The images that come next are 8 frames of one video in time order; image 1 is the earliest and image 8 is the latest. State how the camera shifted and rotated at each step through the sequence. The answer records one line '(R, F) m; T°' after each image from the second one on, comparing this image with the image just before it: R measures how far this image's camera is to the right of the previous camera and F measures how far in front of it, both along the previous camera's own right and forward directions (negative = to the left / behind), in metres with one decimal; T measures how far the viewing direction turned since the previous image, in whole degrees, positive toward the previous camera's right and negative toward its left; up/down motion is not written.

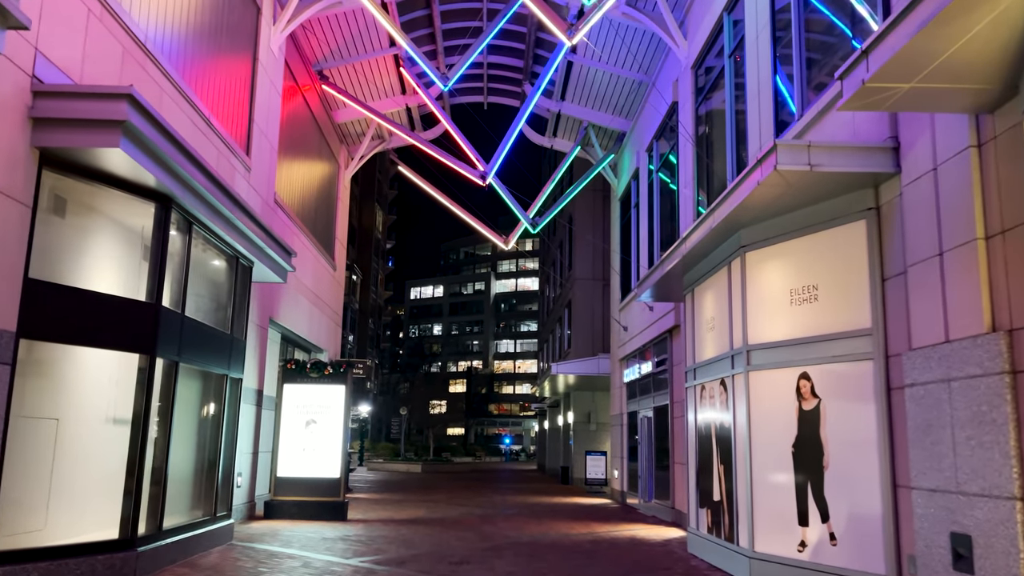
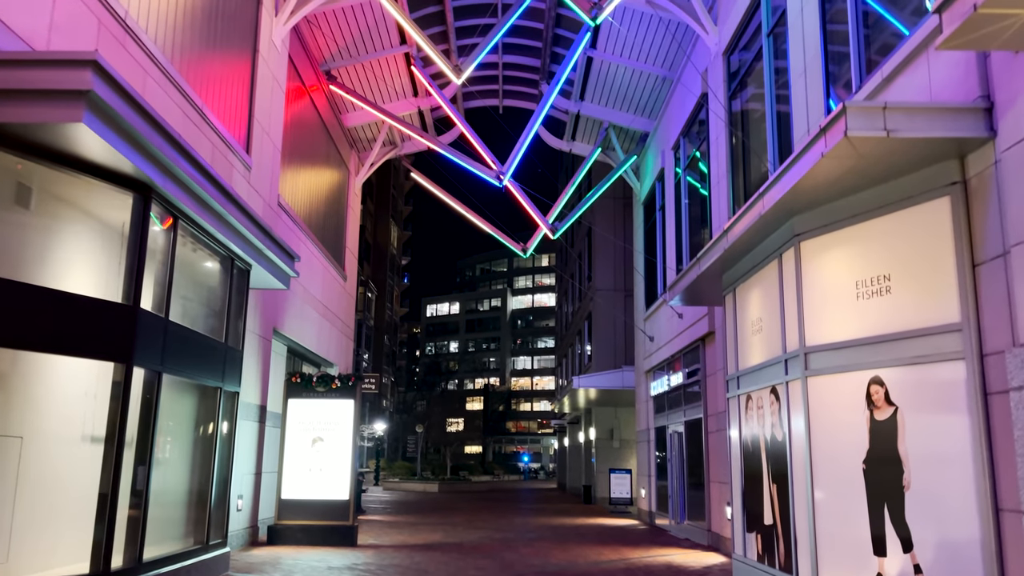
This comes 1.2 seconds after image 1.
(-0.1, +1.1) m; -1°
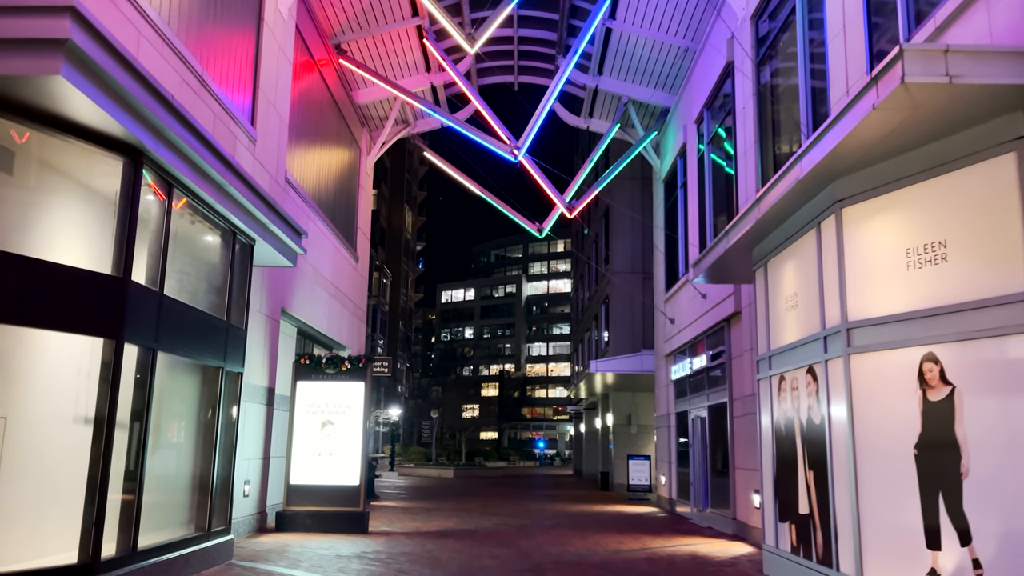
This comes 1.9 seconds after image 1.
(0.0, +0.6) m; -1°
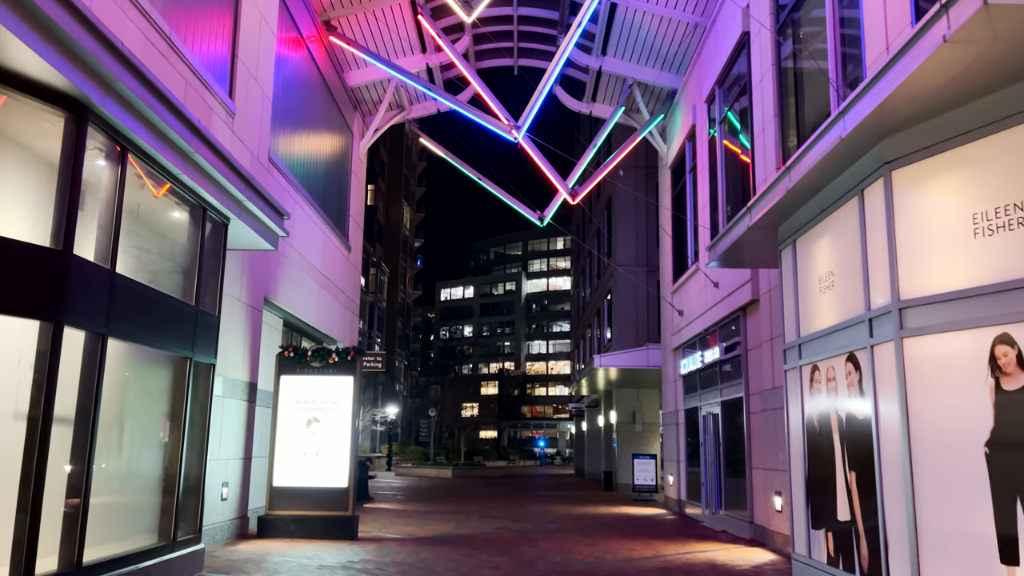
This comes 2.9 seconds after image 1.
(0.0, +1.0) m; 0°
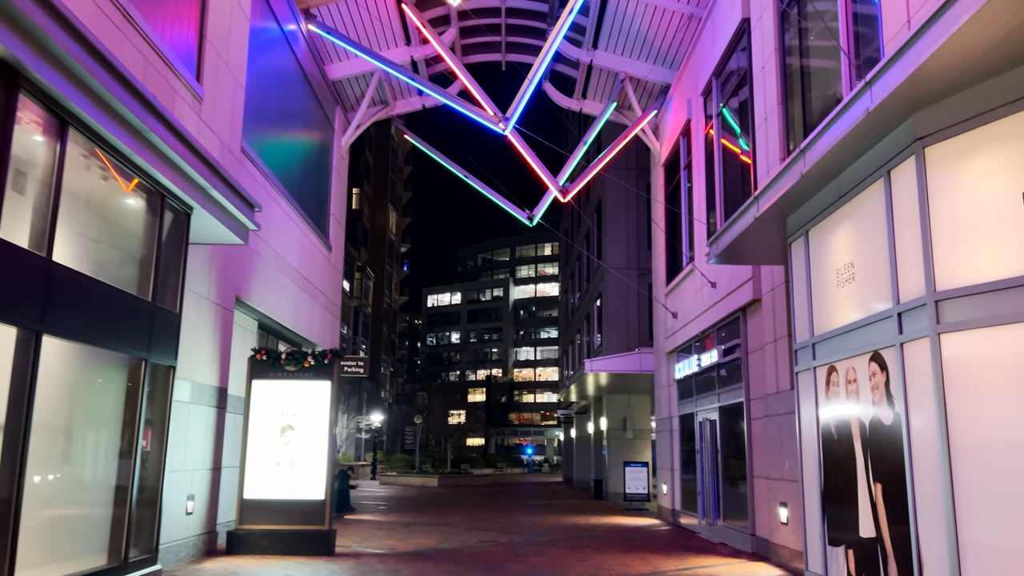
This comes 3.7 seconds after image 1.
(0.0, +0.8) m; +1°
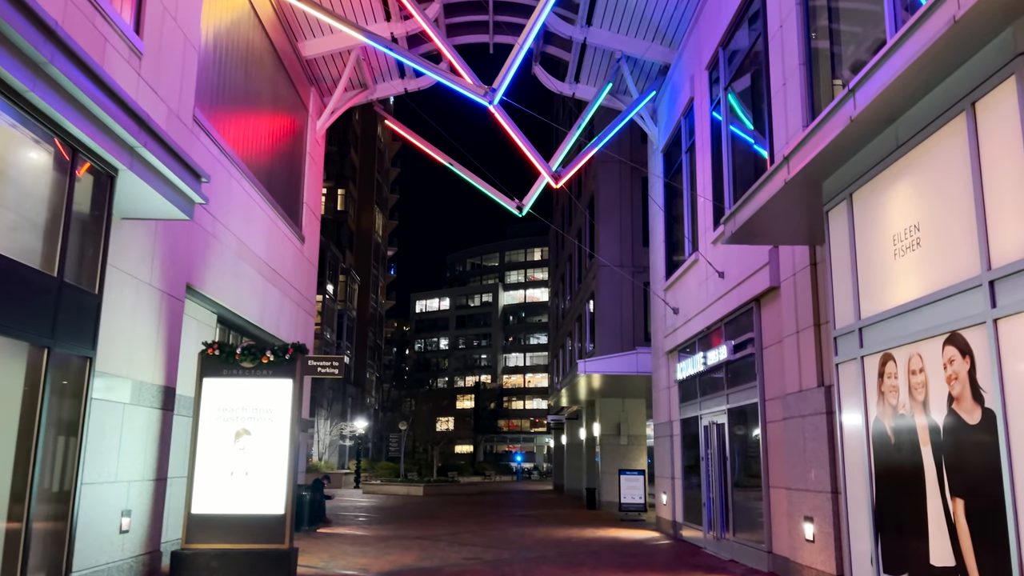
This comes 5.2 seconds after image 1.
(0.0, +1.4) m; +1°
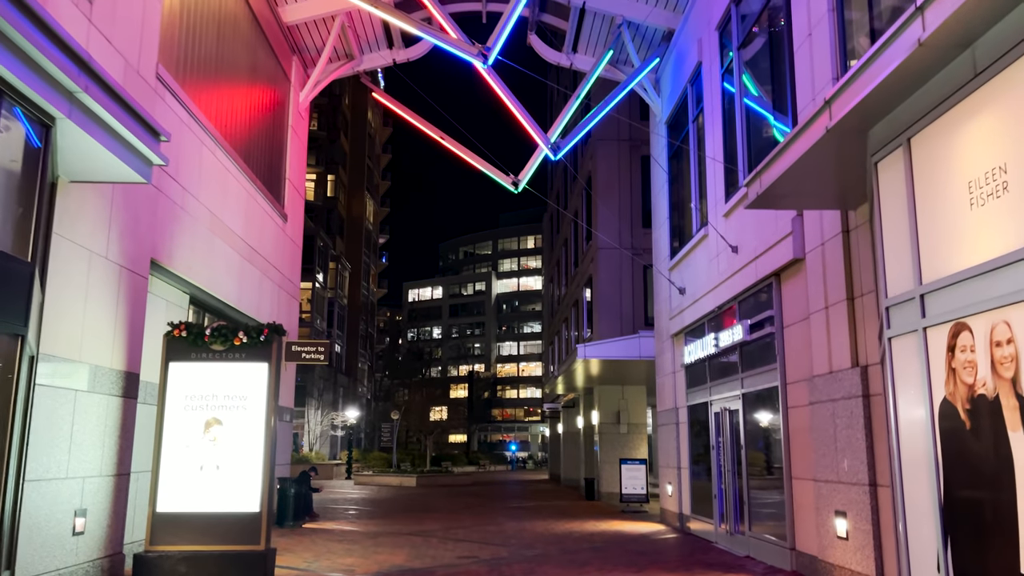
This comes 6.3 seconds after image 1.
(-0.1, +1.0) m; 0°
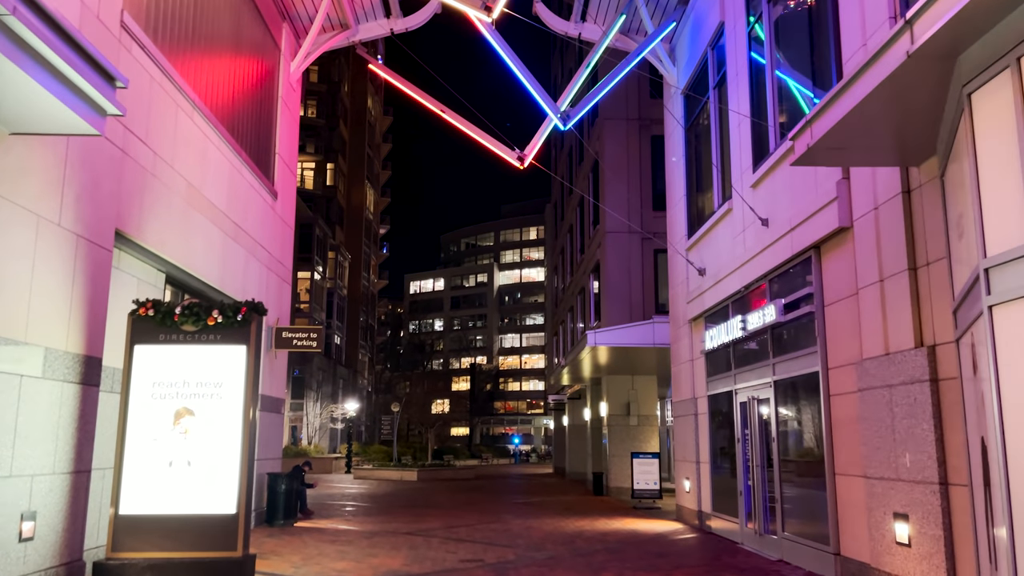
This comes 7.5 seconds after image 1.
(-0.1, +1.2) m; 0°
